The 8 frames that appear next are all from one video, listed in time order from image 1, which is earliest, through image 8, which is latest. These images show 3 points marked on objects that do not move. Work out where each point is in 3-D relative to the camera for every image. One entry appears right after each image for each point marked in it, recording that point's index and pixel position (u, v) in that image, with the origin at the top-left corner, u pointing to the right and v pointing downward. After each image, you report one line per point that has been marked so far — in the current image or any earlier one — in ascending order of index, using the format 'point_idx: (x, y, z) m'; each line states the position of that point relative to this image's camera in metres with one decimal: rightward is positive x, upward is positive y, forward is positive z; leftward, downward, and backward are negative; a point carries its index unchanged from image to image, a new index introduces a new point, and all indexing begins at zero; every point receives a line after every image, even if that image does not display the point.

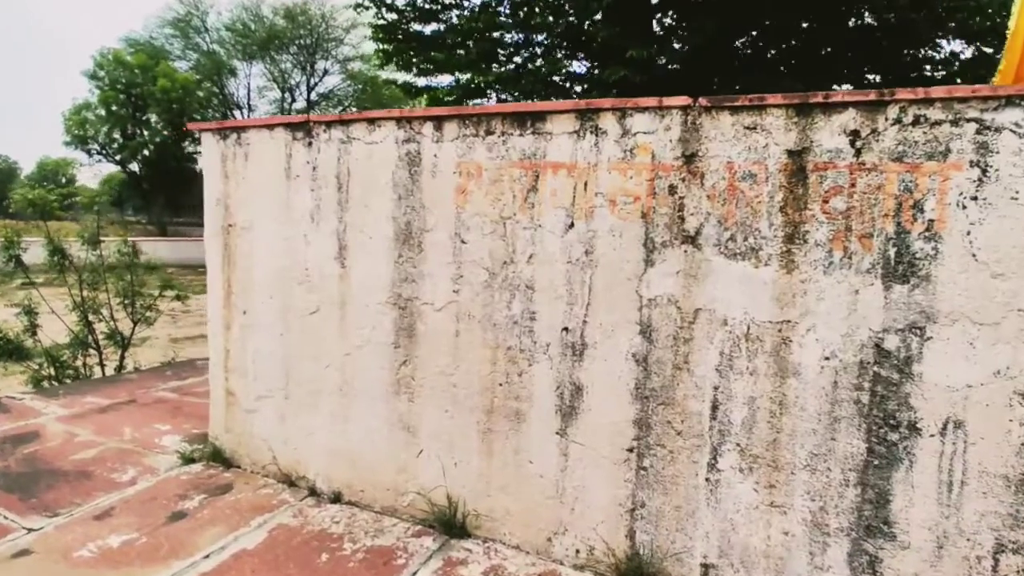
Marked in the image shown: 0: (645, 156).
0: (+0.6, +0.6, +2.7) m
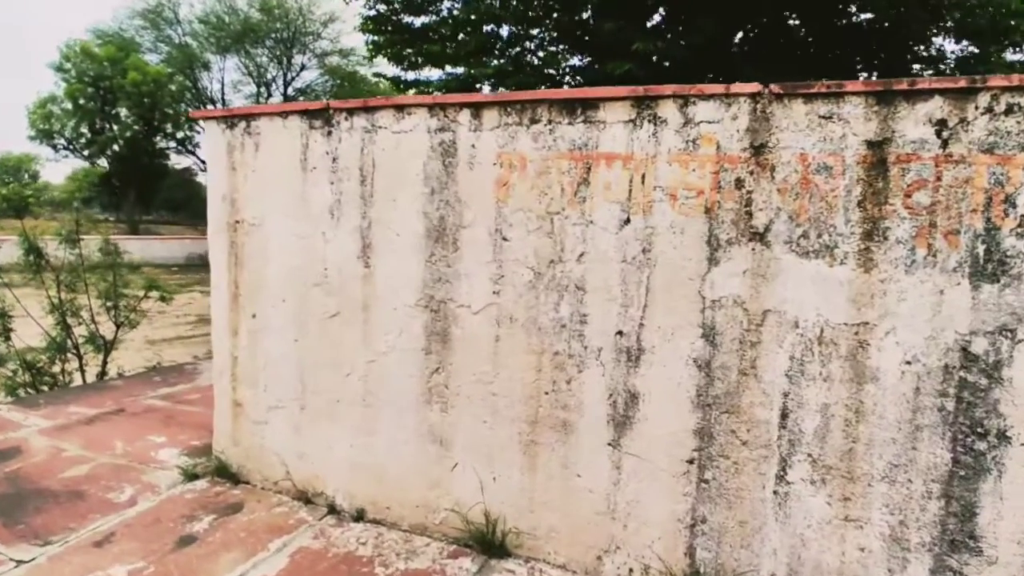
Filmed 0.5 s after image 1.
0: (+0.9, +0.6, +2.5) m
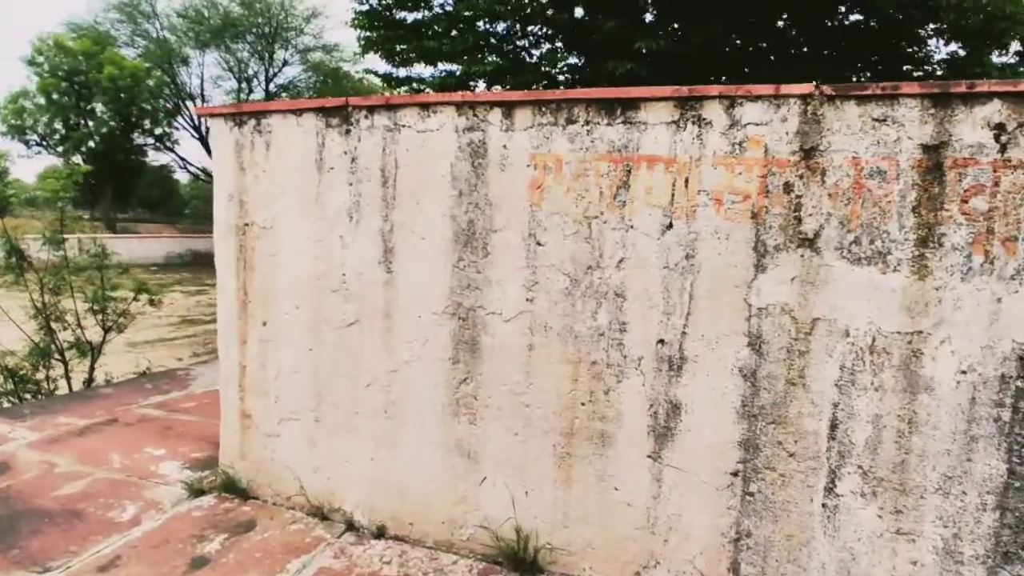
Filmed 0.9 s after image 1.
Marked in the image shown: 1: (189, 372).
0: (+1.1, +0.6, +2.4) m
1: (-3.8, -1.0, +6.7) m
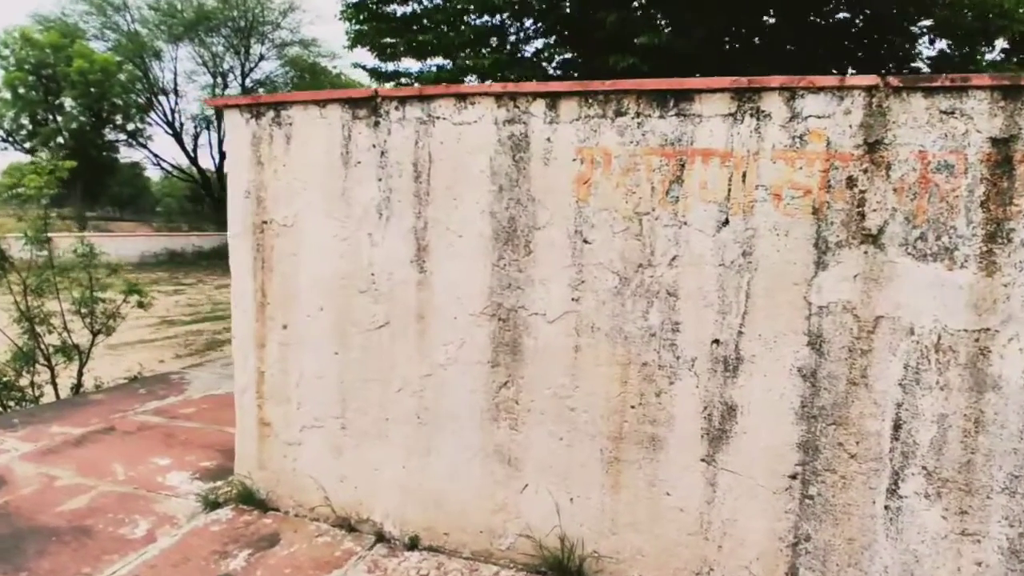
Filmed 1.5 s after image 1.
0: (+1.3, +0.6, +2.4) m
1: (-3.8, -1.0, +6.5) m
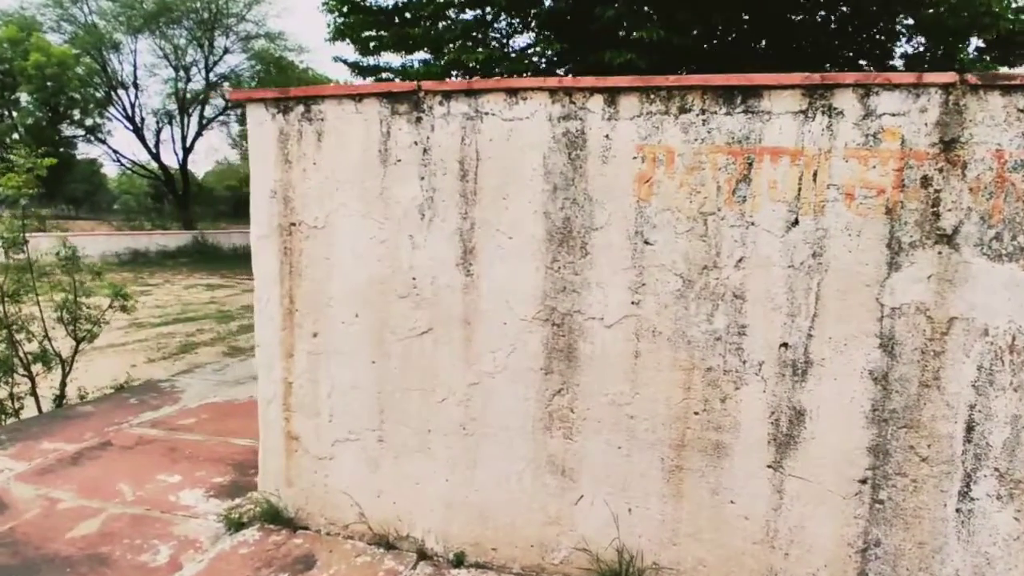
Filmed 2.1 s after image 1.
0: (+1.6, +0.6, +2.3) m
1: (-3.7, -1.0, +6.1) m
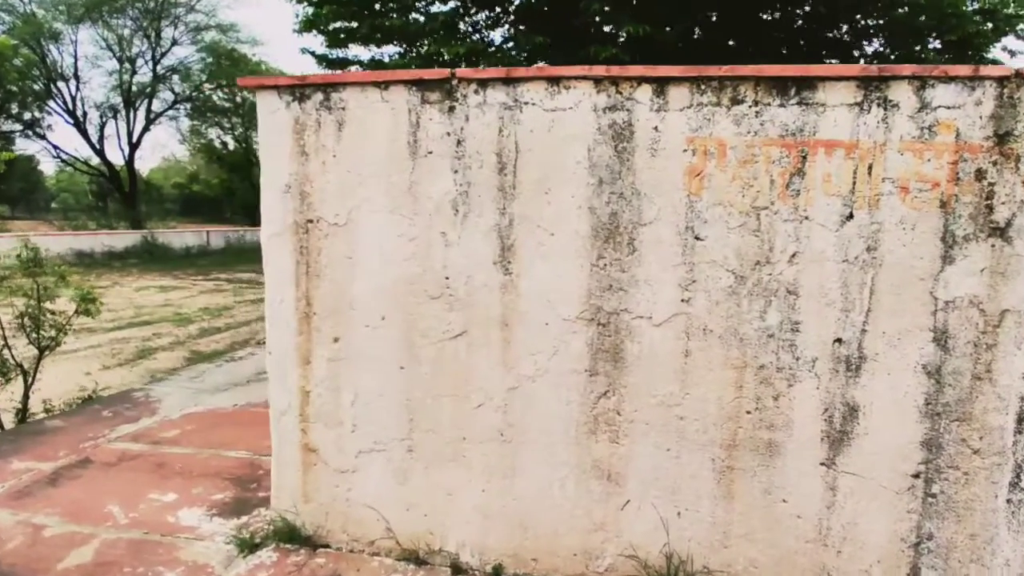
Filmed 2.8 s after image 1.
0: (+1.8, +0.6, +2.3) m
1: (-3.7, -1.1, +5.7) m
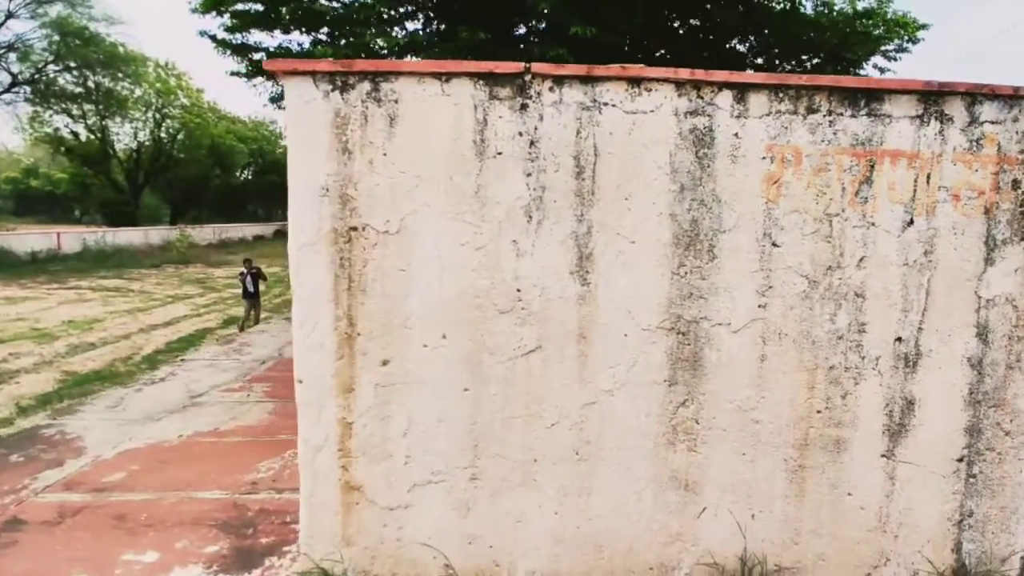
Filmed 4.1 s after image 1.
0: (+2.1, +0.6, +2.5) m
1: (-3.9, -1.2, +4.8) m
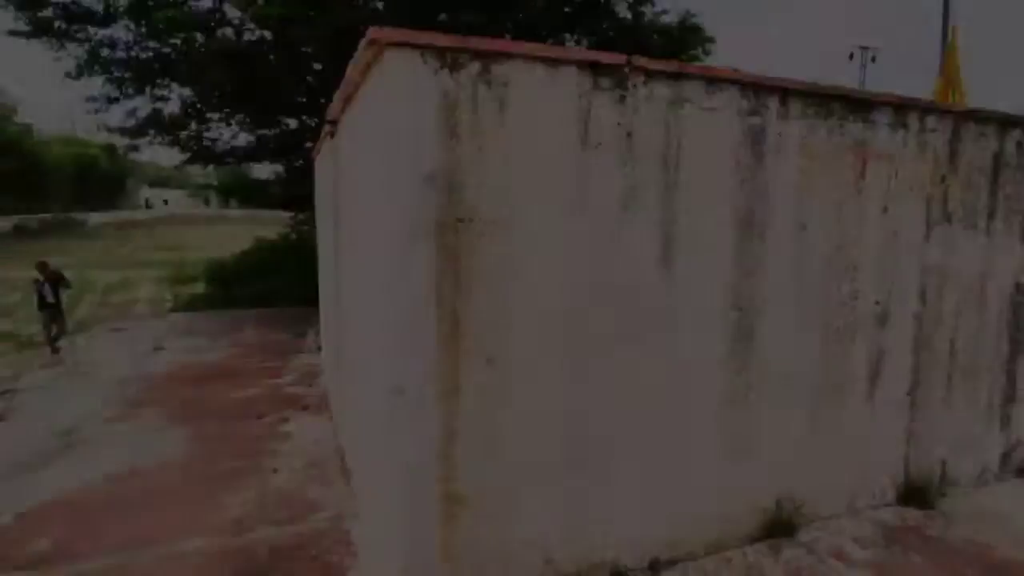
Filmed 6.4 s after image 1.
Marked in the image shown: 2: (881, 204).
0: (+2.4, +0.8, +3.3) m
1: (-3.9, -1.4, +3.5) m
2: (+2.1, +0.5, +3.2) m
